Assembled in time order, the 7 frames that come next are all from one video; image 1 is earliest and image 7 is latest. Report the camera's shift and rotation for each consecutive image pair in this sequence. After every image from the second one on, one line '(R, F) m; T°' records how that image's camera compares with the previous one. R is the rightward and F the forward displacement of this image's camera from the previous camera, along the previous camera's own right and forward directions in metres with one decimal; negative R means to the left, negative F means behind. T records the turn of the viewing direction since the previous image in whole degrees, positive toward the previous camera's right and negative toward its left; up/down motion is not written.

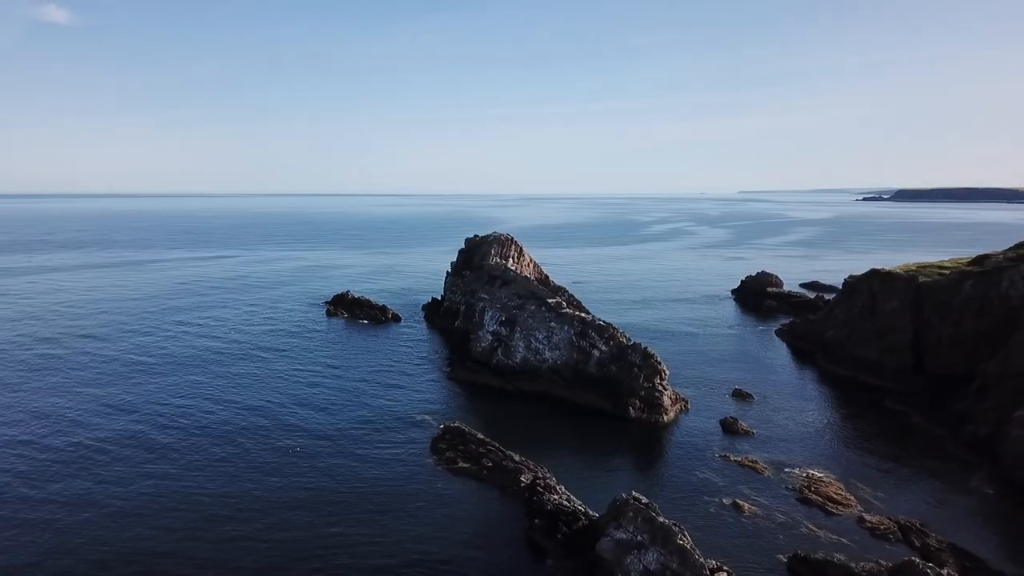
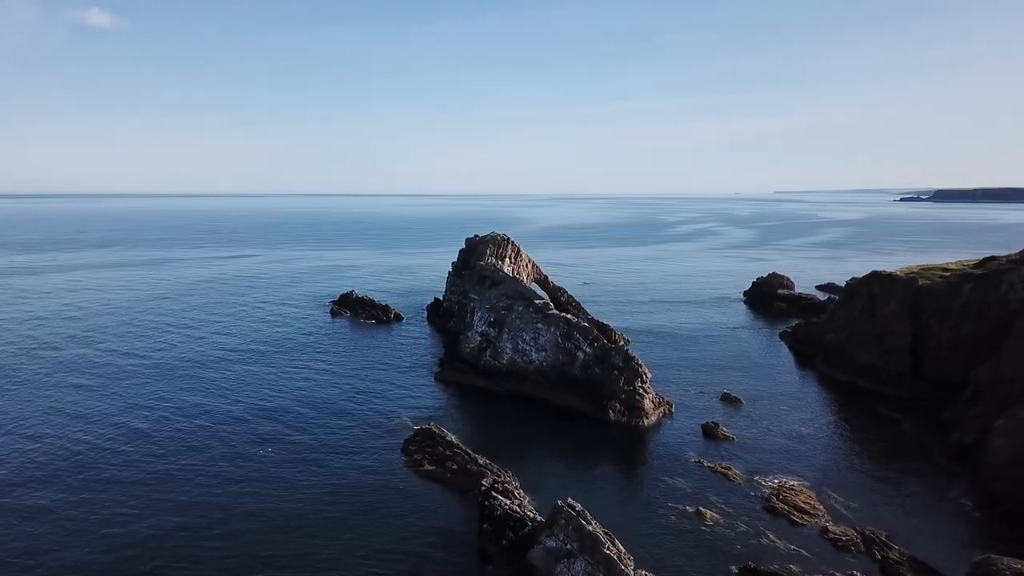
(+2.5, +0.6) m; -2°
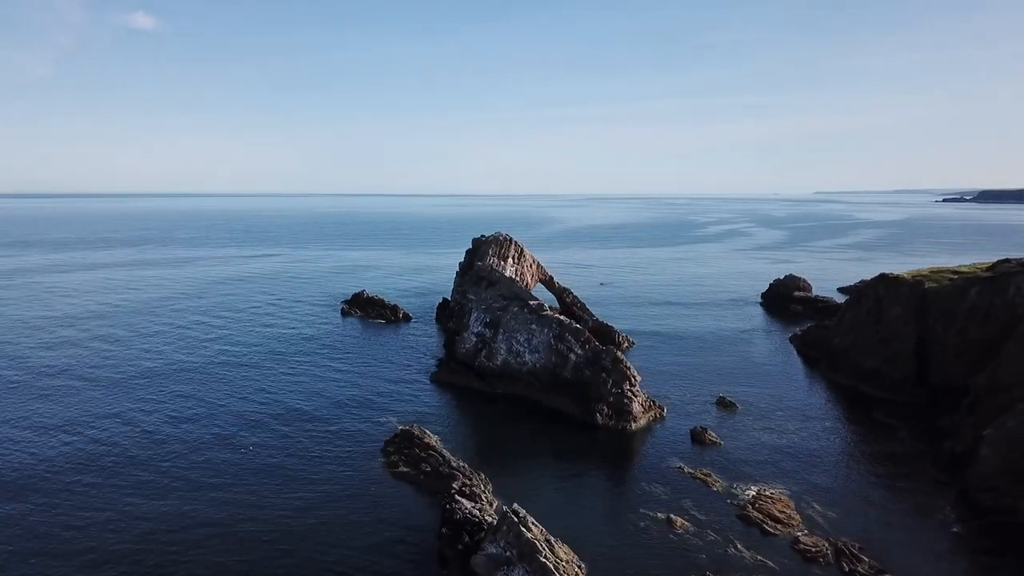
(+2.2, +0.4) m; -2°
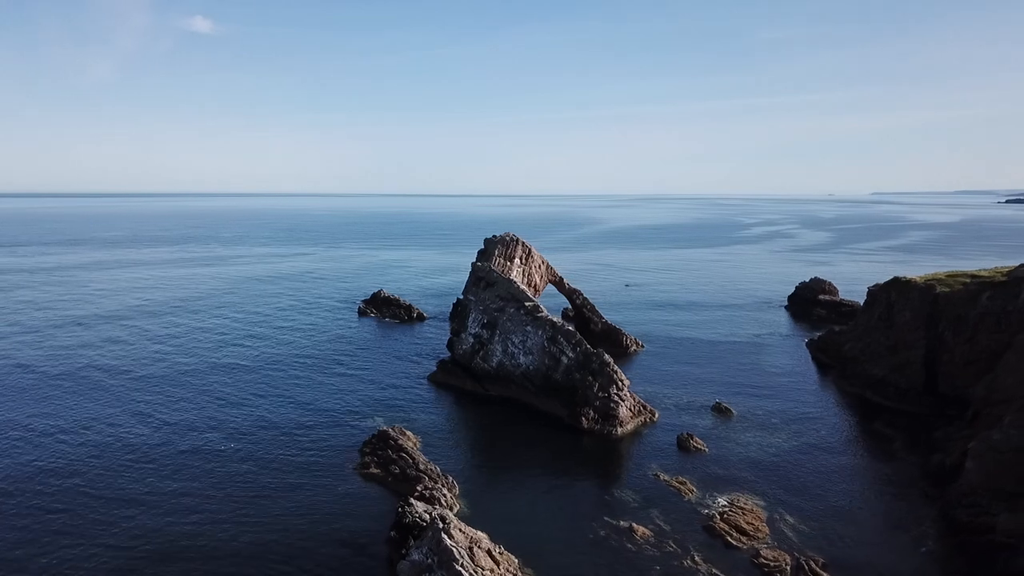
(+2.8, +0.5) m; -3°
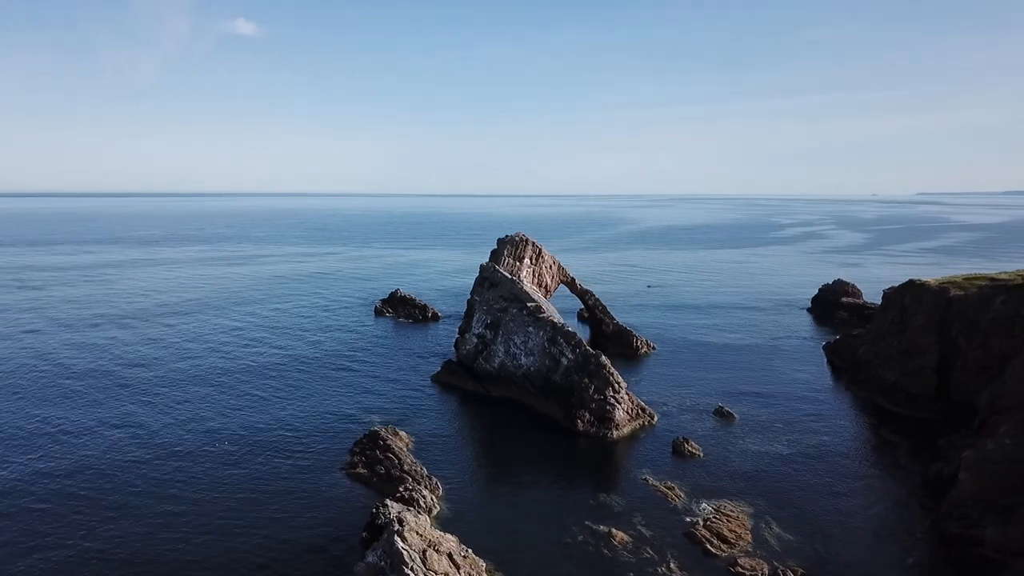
(+1.8, +0.2) m; -2°
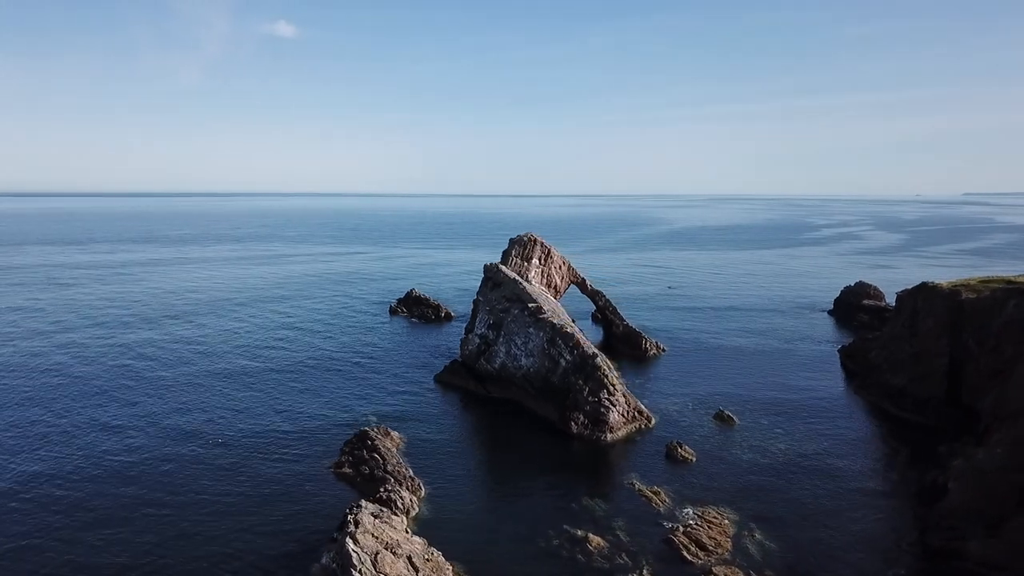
(+1.8, +0.2) m; -2°
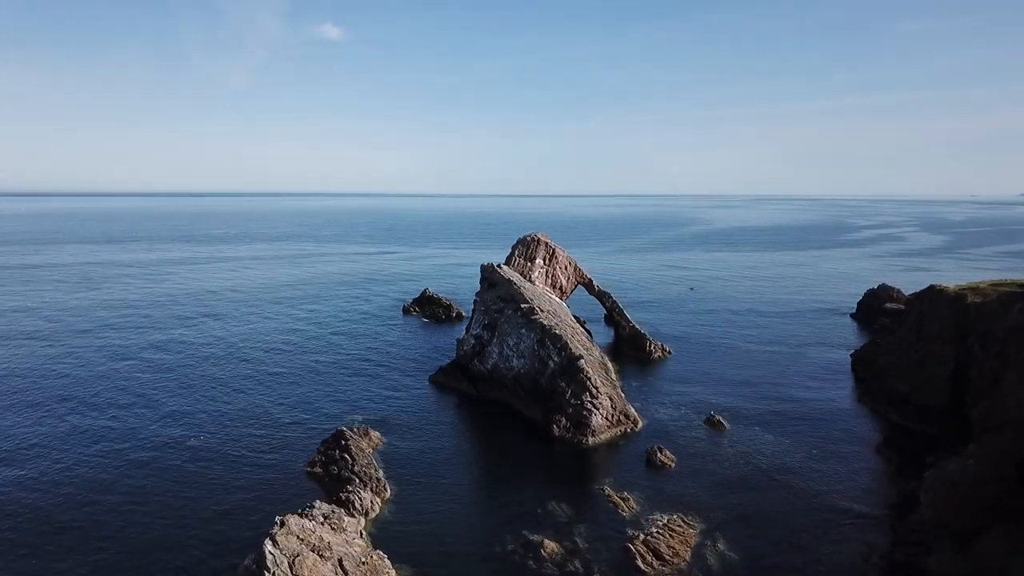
(+2.6, +0.4) m; -2°
